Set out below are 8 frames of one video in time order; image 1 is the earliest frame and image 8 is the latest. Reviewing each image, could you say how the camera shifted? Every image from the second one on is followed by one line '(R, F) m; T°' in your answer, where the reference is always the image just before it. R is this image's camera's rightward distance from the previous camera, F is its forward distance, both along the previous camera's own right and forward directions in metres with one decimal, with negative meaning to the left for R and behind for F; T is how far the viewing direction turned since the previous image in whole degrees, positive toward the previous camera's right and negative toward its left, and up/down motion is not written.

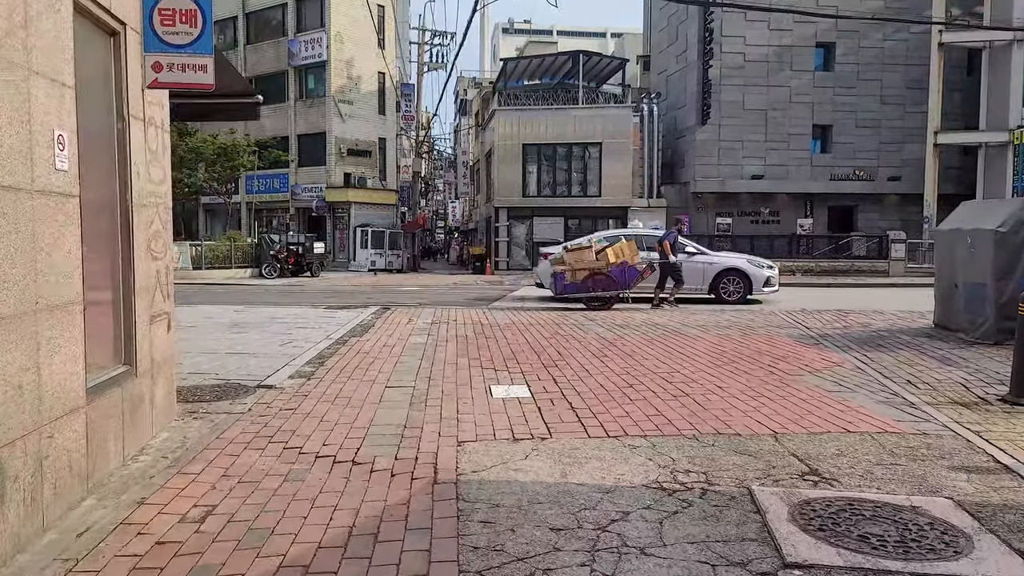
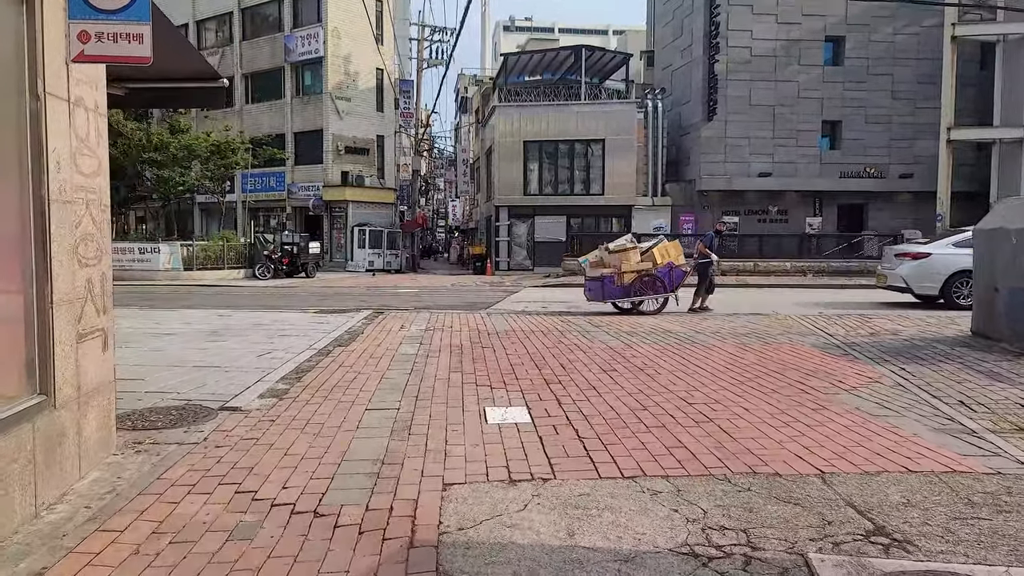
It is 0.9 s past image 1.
(0.0, +0.8) m; 0°
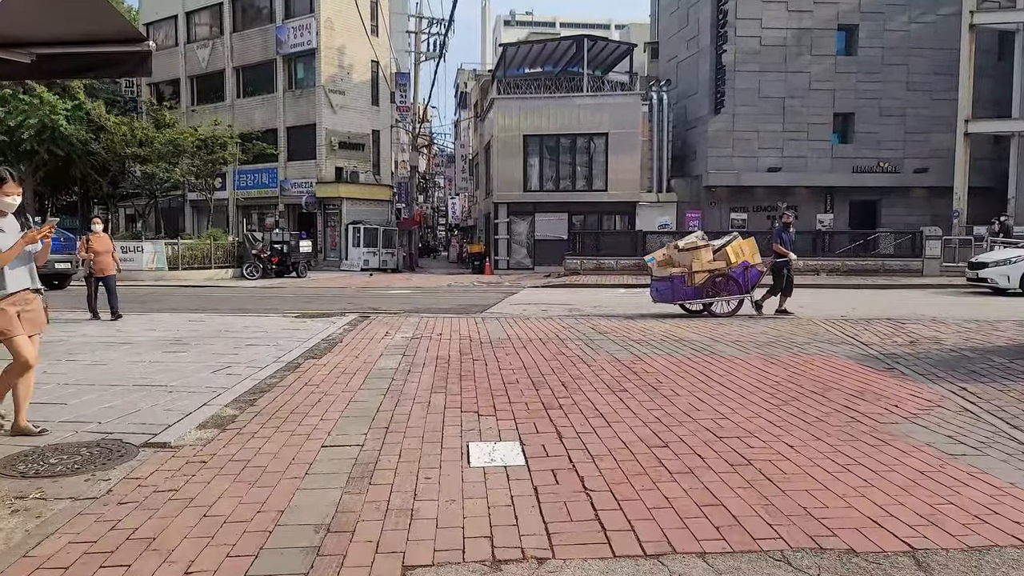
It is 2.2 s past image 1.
(+0.1, +1.1) m; 0°
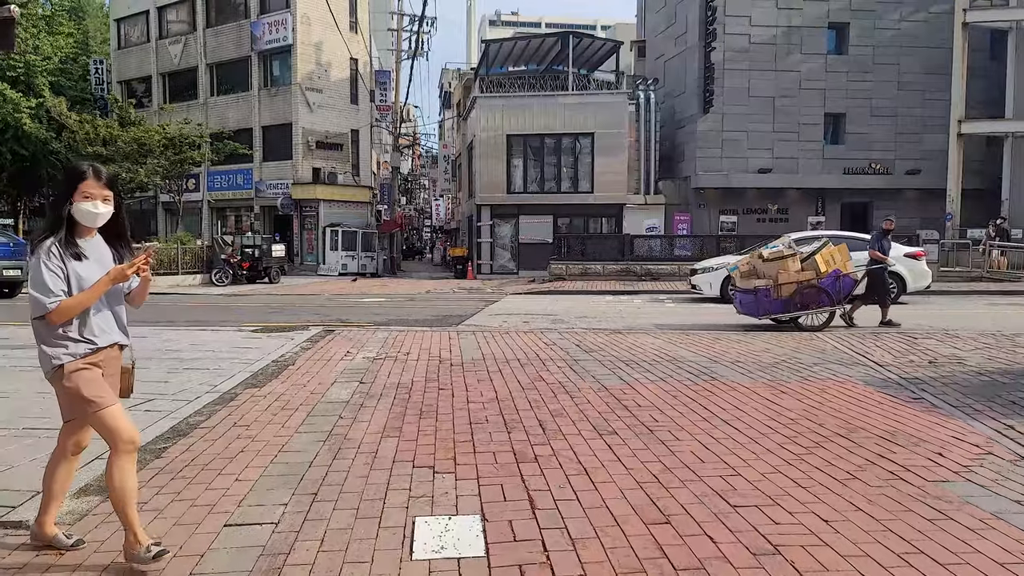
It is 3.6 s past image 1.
(+0.2, +1.0) m; +1°
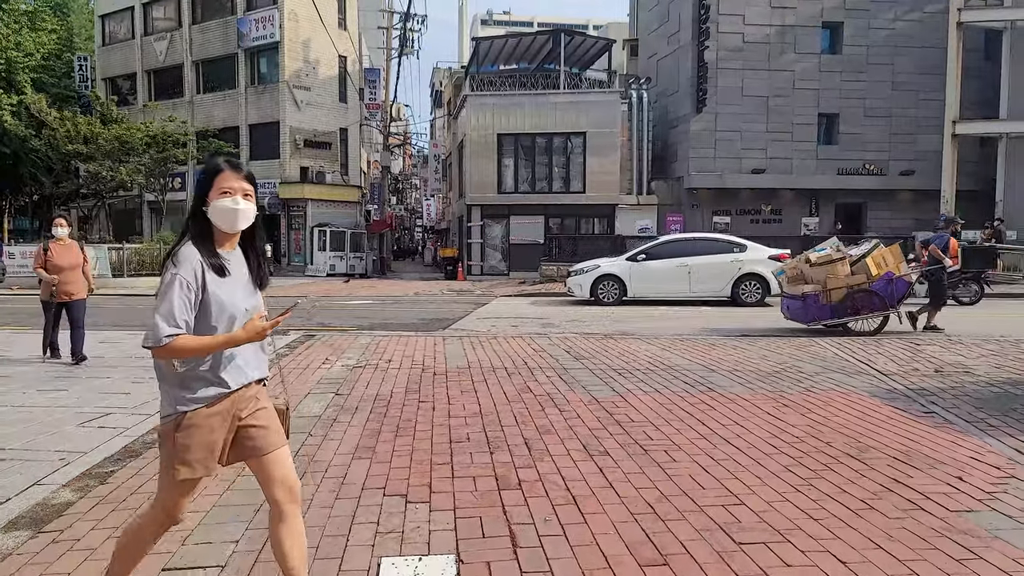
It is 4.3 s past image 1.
(+0.1, +0.4) m; +1°
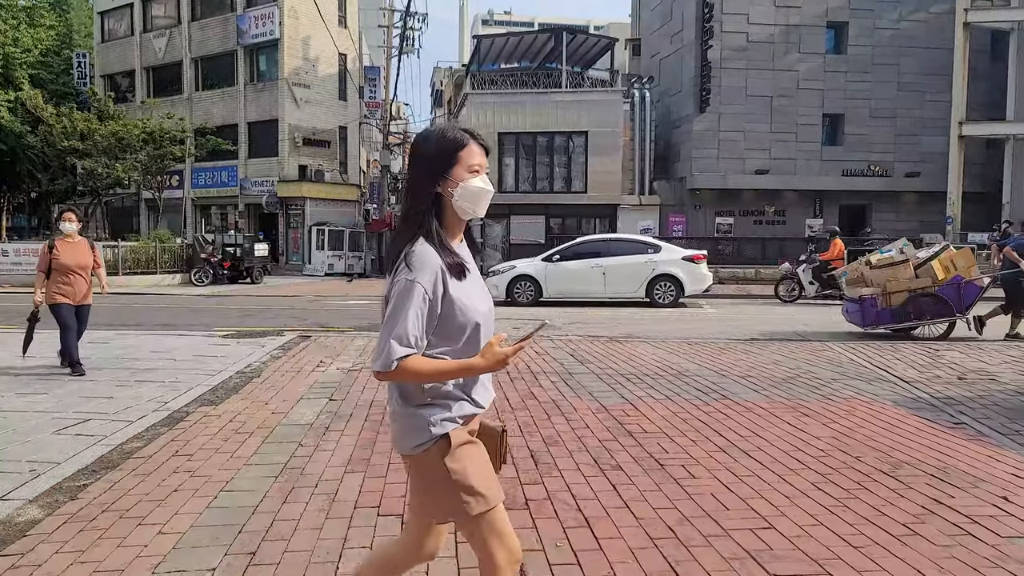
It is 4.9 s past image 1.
(0.0, +0.3) m; 0°
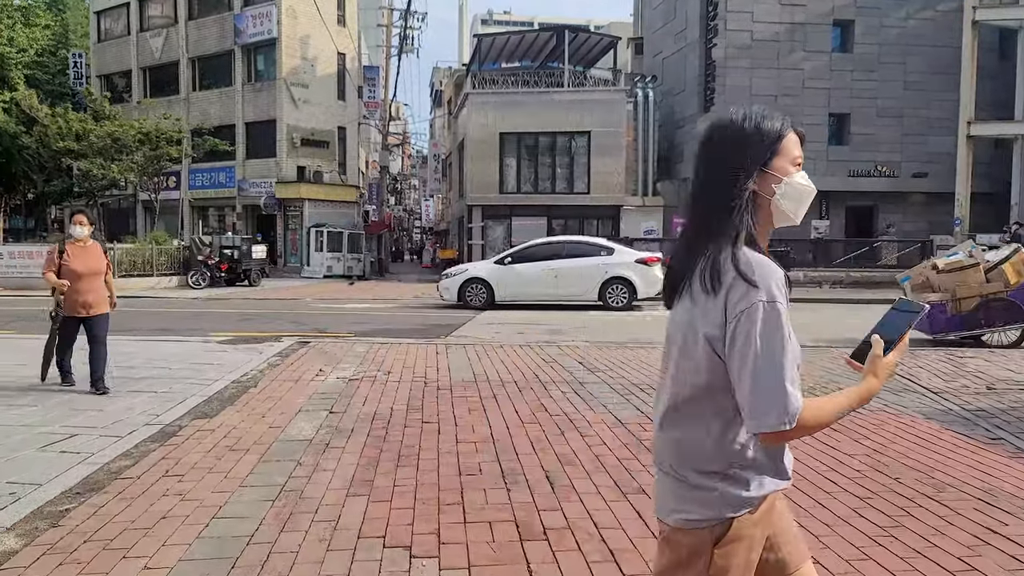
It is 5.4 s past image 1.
(-0.1, +0.3) m; 0°
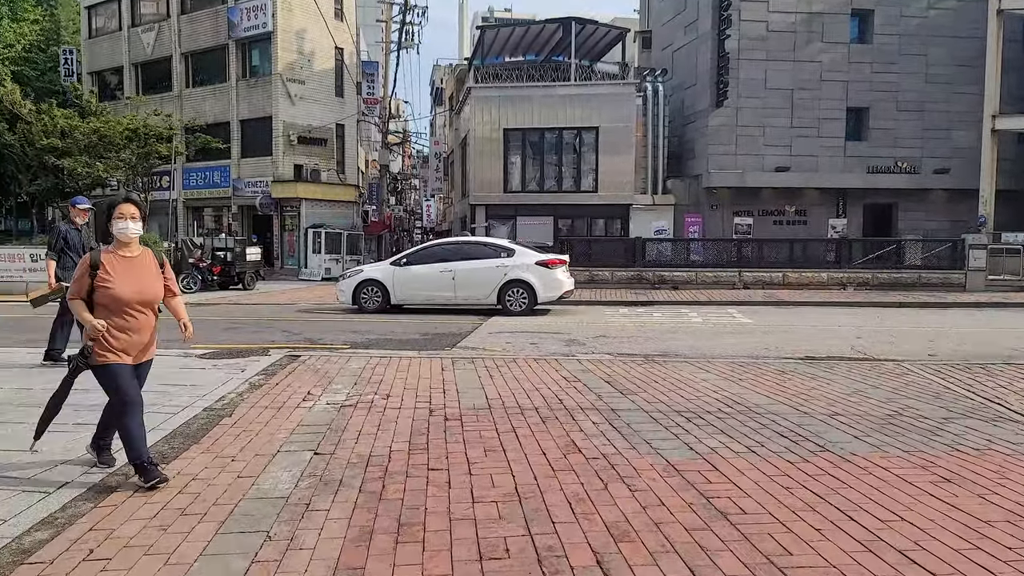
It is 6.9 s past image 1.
(-0.2, +1.1) m; 0°
